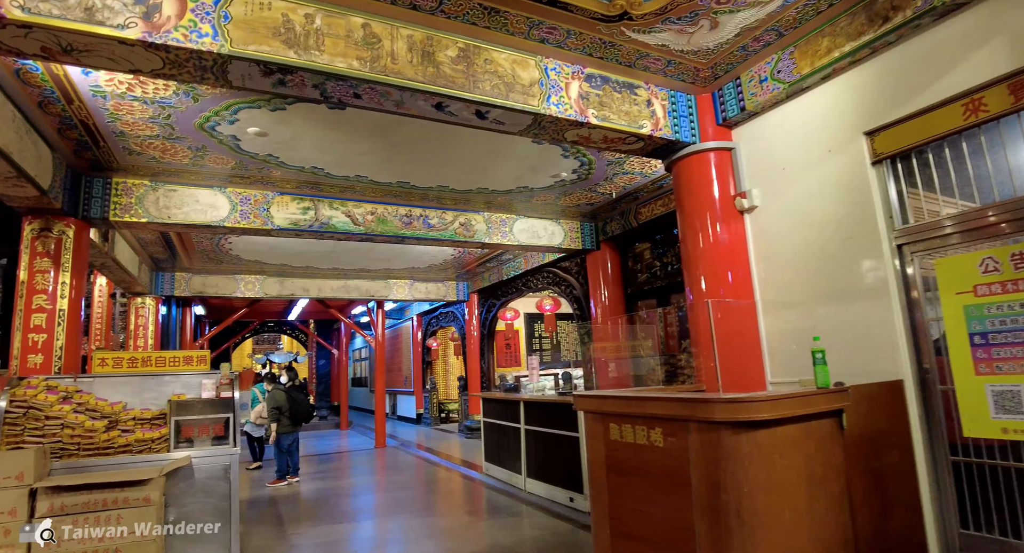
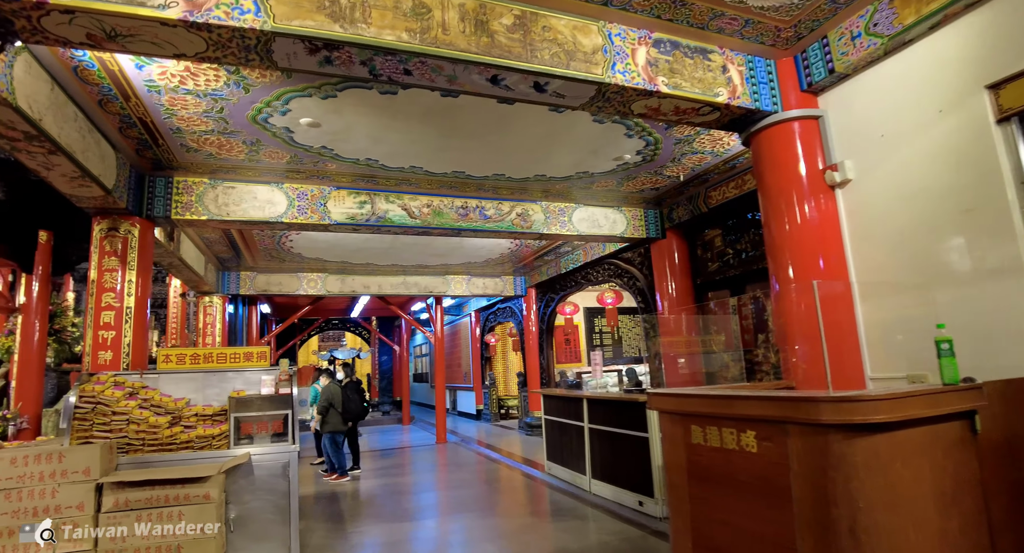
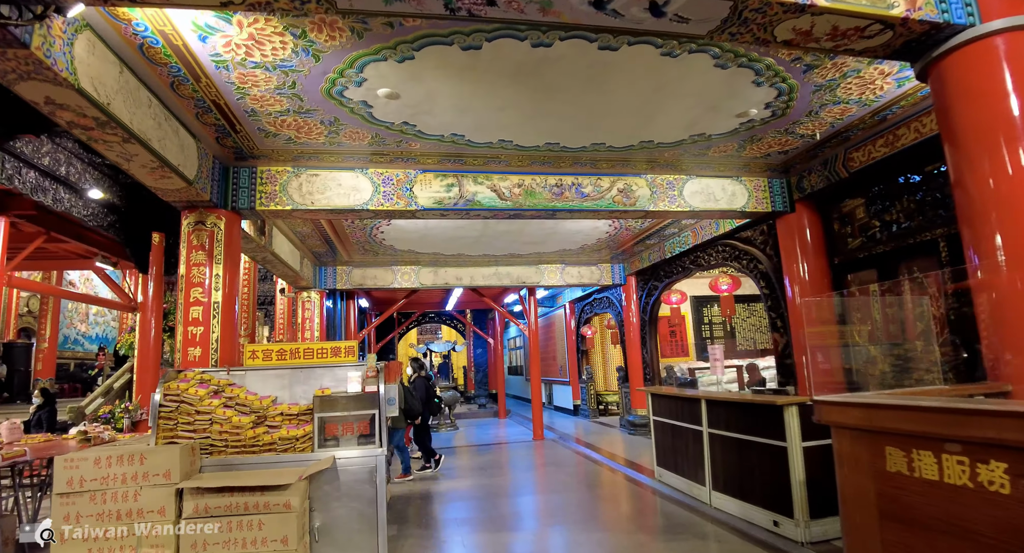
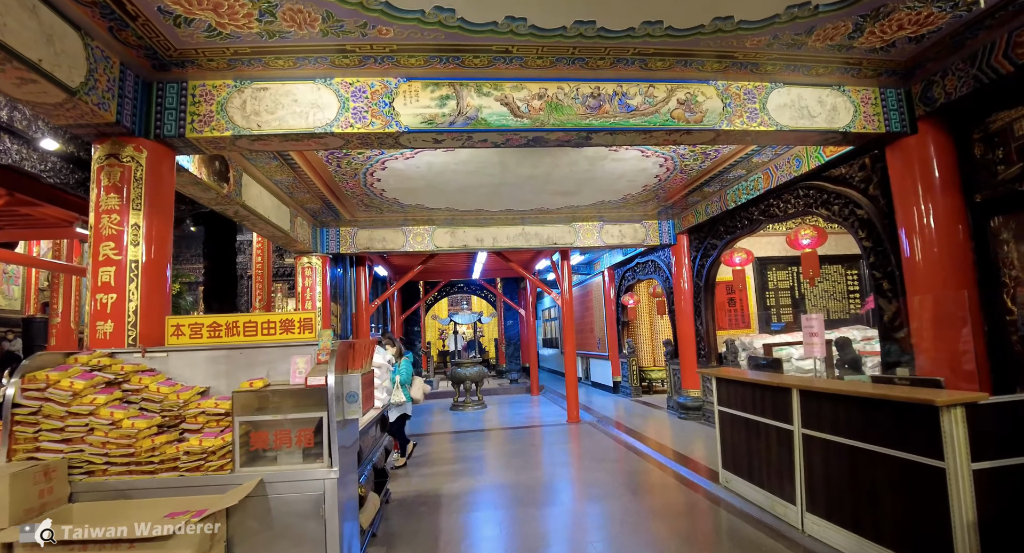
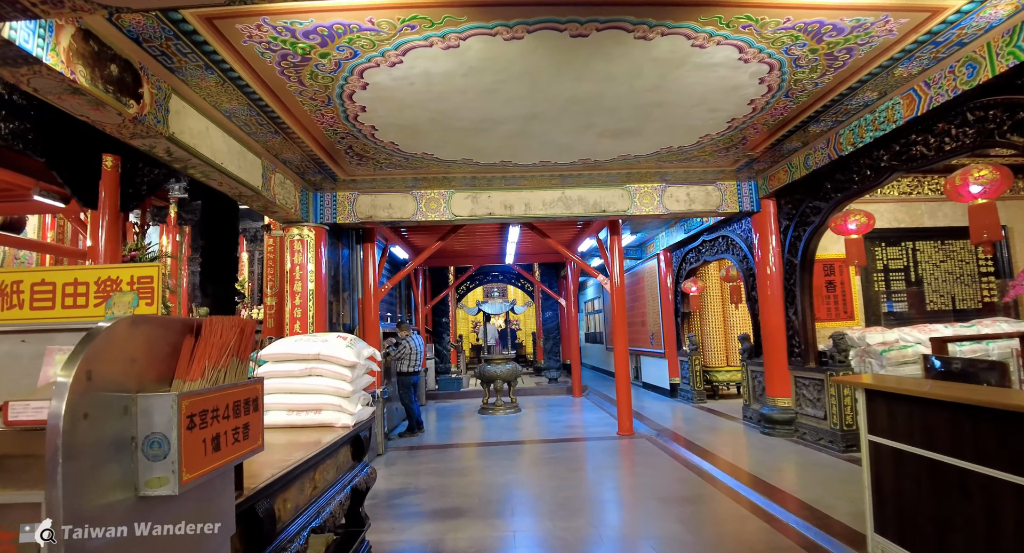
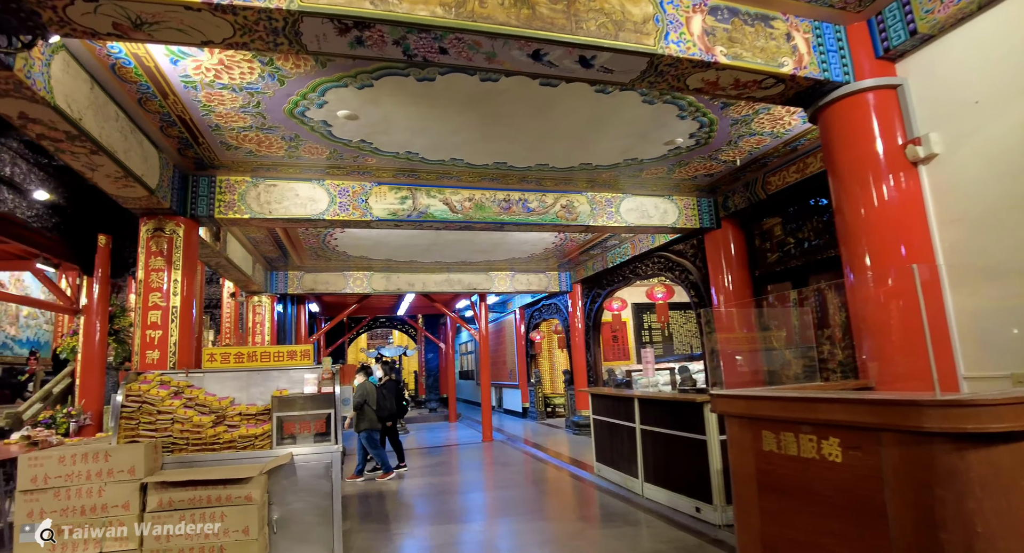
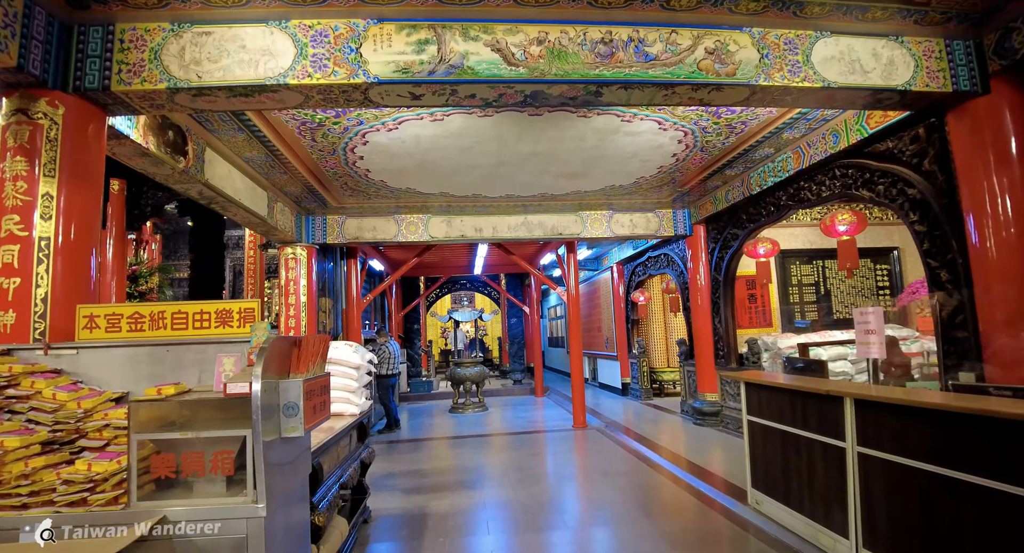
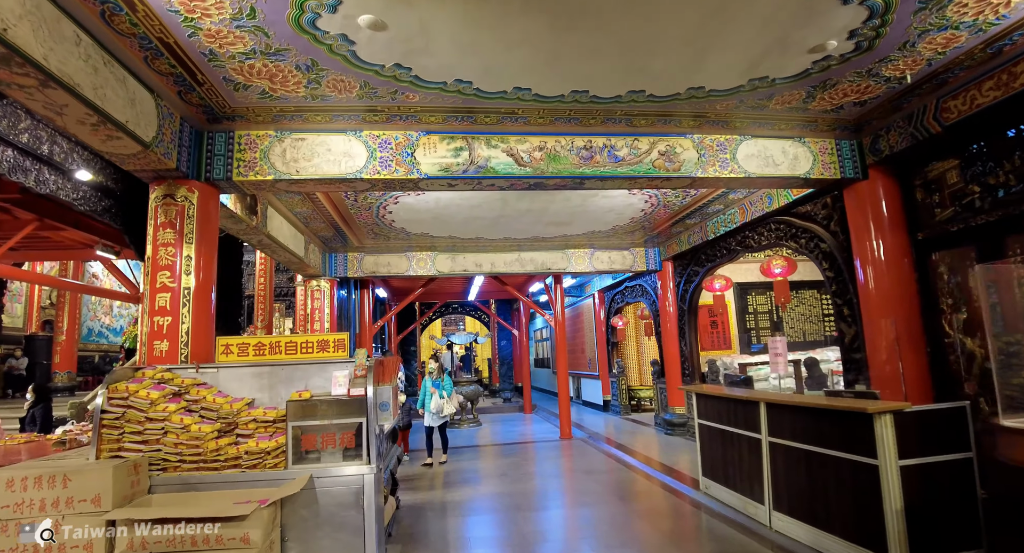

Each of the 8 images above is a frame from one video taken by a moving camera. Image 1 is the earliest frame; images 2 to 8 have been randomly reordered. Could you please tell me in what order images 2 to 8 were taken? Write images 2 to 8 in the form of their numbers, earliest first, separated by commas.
2, 6, 3, 8, 4, 7, 5
